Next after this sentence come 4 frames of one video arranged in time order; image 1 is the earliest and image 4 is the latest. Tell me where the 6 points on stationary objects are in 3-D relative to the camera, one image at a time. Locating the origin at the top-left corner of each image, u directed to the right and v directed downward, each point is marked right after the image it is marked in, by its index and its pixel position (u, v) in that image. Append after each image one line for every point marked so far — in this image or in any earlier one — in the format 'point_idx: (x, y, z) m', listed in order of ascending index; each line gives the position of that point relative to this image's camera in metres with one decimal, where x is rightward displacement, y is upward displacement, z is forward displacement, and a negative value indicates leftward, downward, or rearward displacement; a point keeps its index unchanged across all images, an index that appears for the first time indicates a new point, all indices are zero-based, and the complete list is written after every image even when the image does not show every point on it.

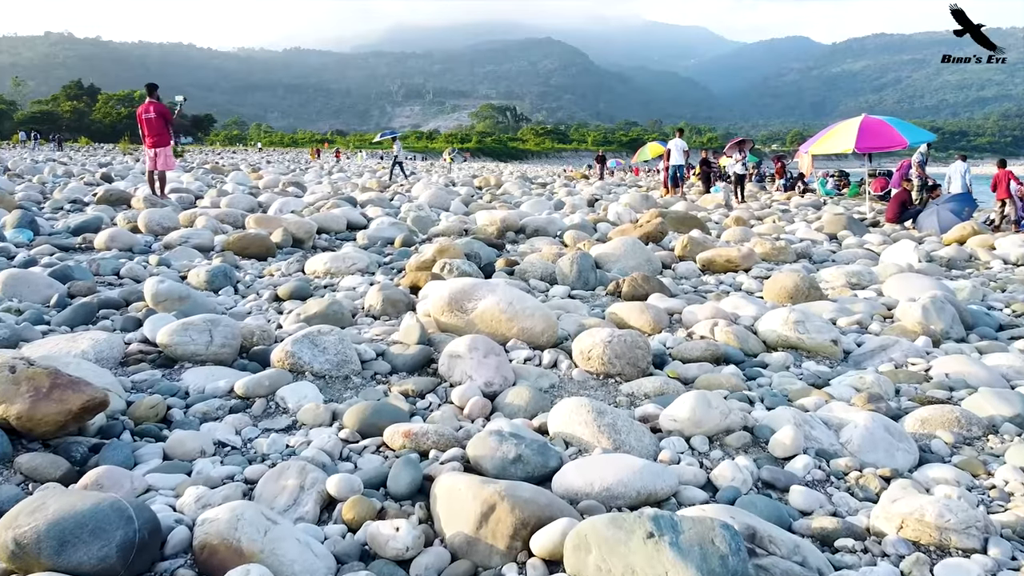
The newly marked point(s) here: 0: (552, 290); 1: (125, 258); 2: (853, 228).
0: (+0.2, 0.0, +5.0) m
1: (-2.1, +0.2, +5.6) m
2: (+3.4, +0.6, +10.2) m
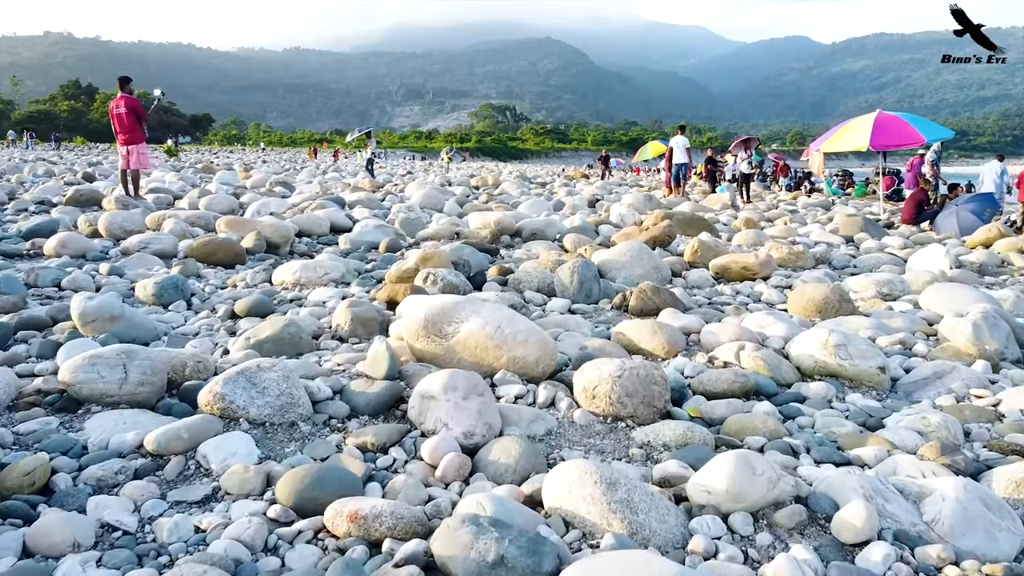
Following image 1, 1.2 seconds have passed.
0: (+0.2, -0.1, +4.4) m
1: (-2.2, +0.1, +5.0) m
2: (+3.4, +0.5, +9.6) m
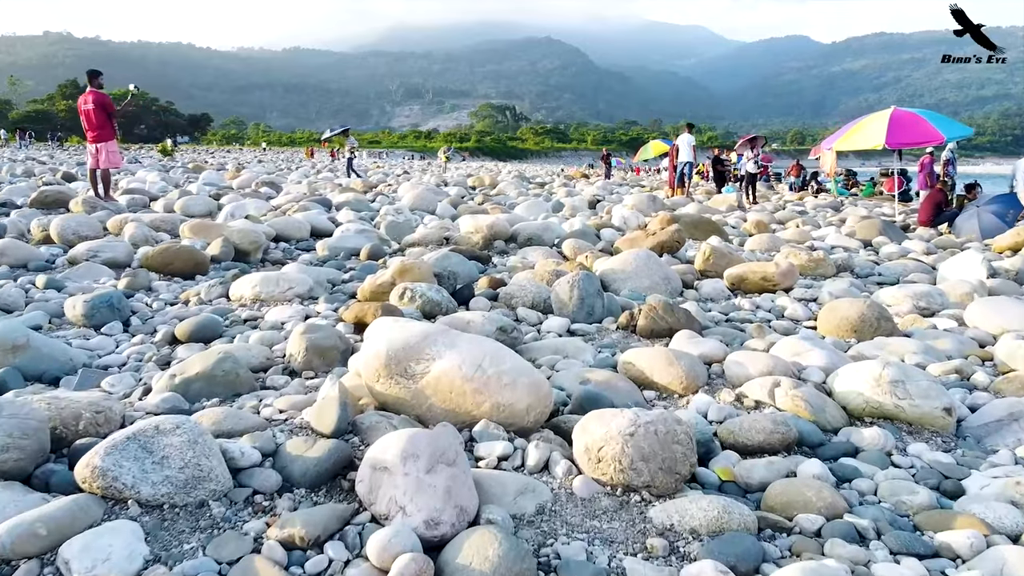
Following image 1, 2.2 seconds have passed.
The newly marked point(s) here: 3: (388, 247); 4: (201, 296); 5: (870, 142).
0: (+0.1, -0.1, +3.8) m
1: (-2.2, 0.0, +4.4) m
2: (+3.3, +0.5, +9.0) m
3: (-0.8, +0.3, +6.2) m
4: (-1.3, 0.0, +4.1) m
5: (+3.8, +1.6, +10.9) m
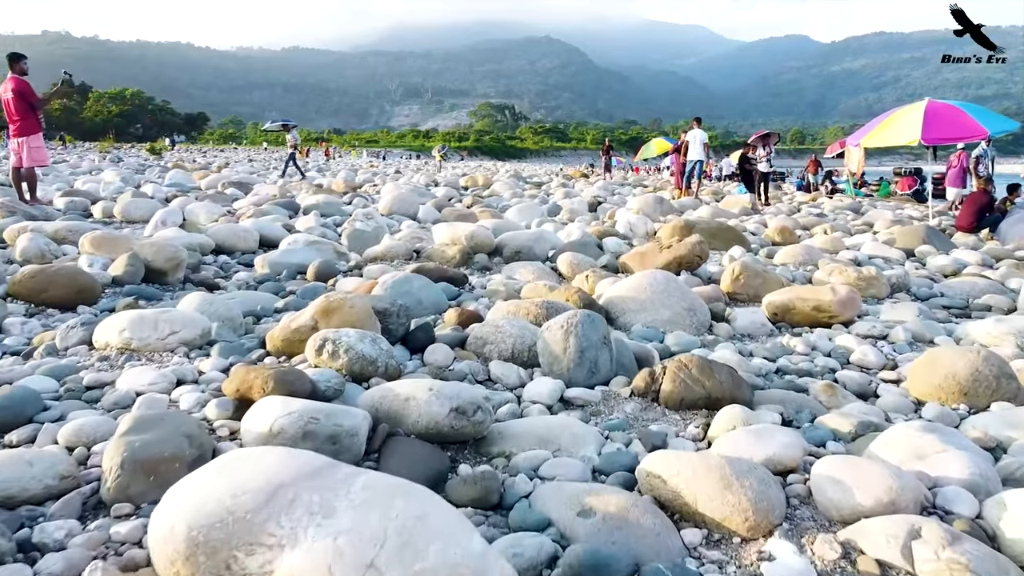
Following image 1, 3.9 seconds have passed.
0: (0.0, -0.3, +2.6) m
1: (-2.3, -0.1, +3.3) m
2: (+3.3, +0.4, +7.8) m
3: (-0.8, +0.1, +5.1) m
4: (-1.4, -0.2, +3.0) m
5: (+3.8, +1.4, +9.7) m
